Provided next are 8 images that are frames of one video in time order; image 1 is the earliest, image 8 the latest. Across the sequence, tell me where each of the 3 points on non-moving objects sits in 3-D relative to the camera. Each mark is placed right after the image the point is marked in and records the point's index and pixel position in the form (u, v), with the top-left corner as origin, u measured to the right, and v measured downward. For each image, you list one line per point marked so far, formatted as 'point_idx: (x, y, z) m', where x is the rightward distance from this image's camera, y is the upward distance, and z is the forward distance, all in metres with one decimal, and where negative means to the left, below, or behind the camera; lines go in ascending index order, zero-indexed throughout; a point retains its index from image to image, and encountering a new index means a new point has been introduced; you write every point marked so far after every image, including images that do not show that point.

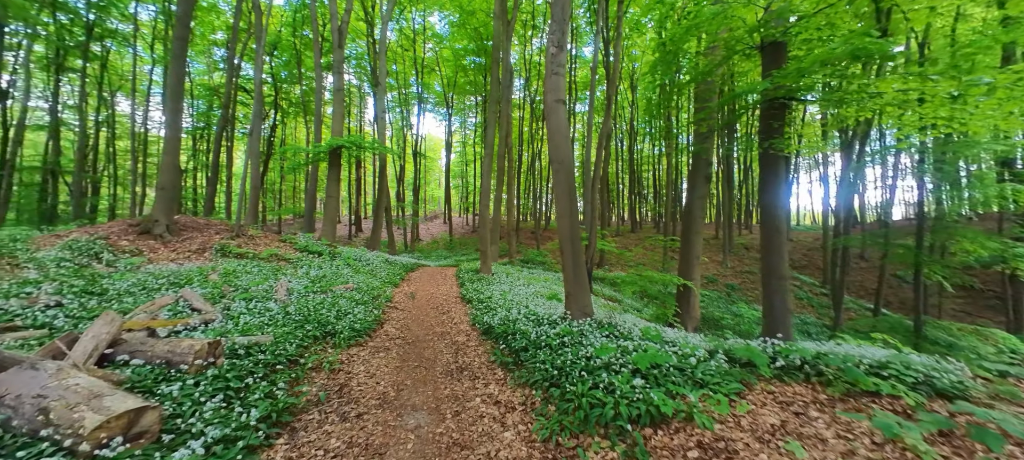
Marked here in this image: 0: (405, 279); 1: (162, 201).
0: (-5.2, -2.3, +15.6) m
1: (-14.5, +1.2, +12.6) m
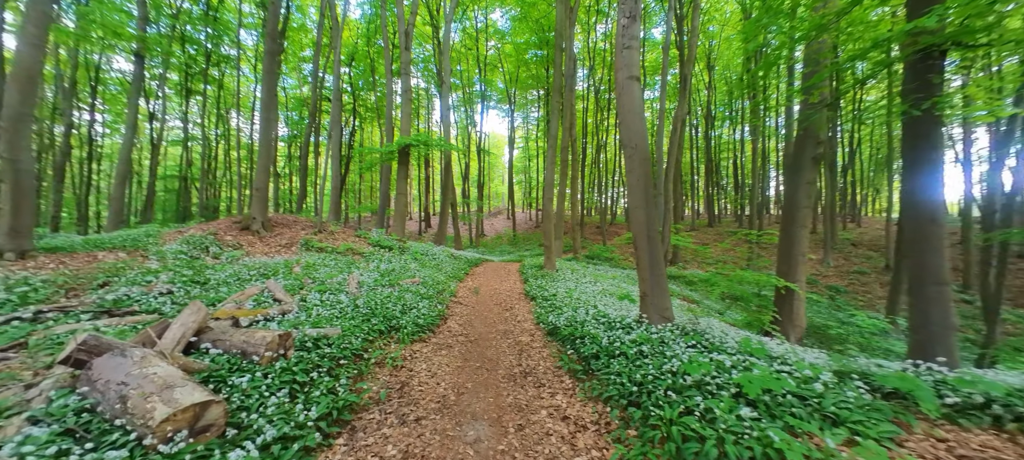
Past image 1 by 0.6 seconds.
0: (-2.1, -2.1, +15.7) m
1: (-11.8, +1.3, +14.5) m
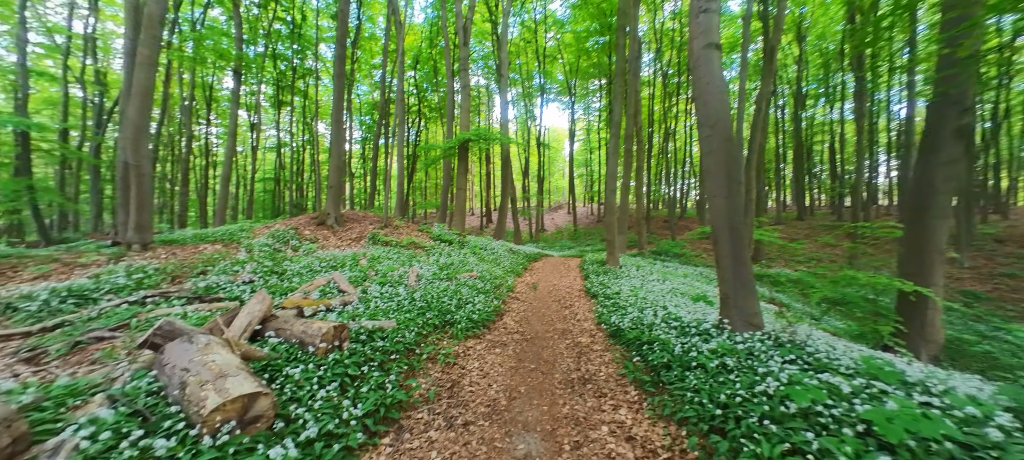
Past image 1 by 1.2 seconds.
0: (+0.7, -1.8, +15.3) m
1: (-9.0, +1.6, +15.9) m
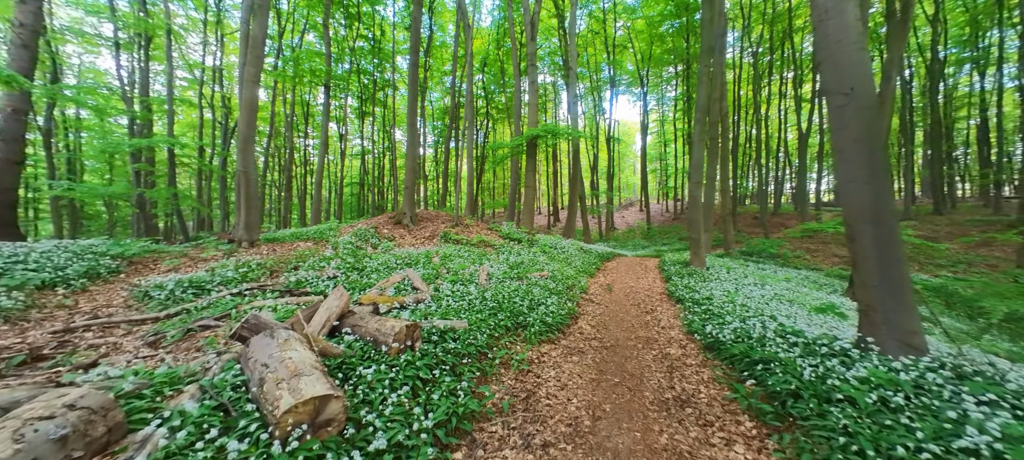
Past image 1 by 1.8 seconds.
0: (+4.0, -1.7, +14.2) m
1: (-5.5, +1.6, +16.8) m
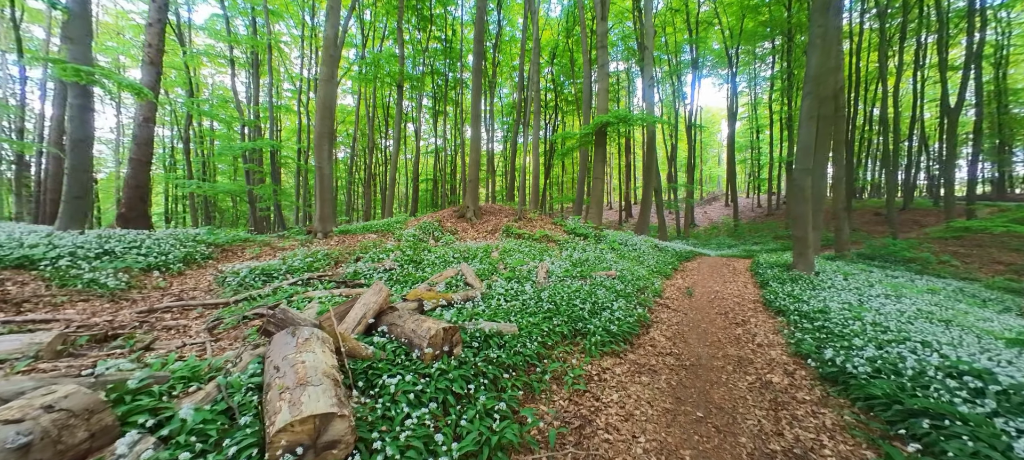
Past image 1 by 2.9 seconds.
0: (+6.5, -1.5, +12.3) m
1: (-2.2, +1.9, +16.8) m
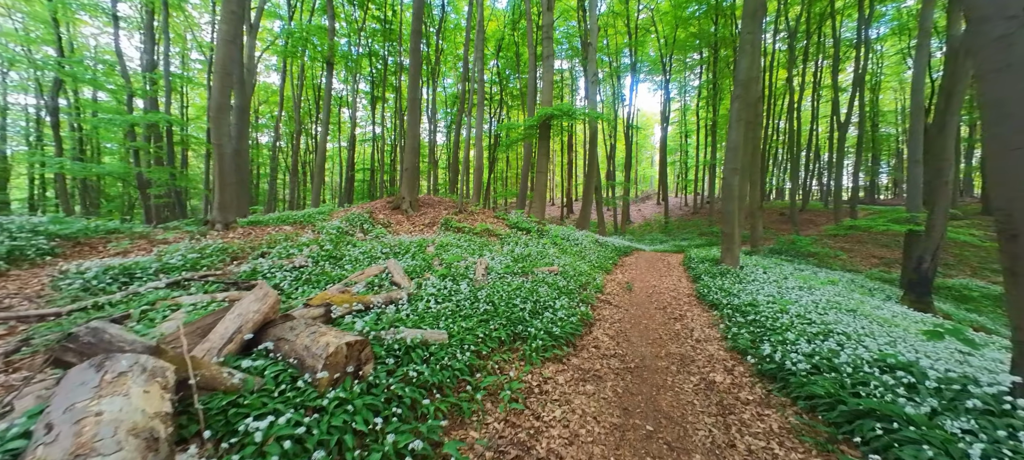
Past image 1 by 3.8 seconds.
0: (+4.2, -1.3, +12.5) m
1: (-5.1, +2.3, +15.4) m
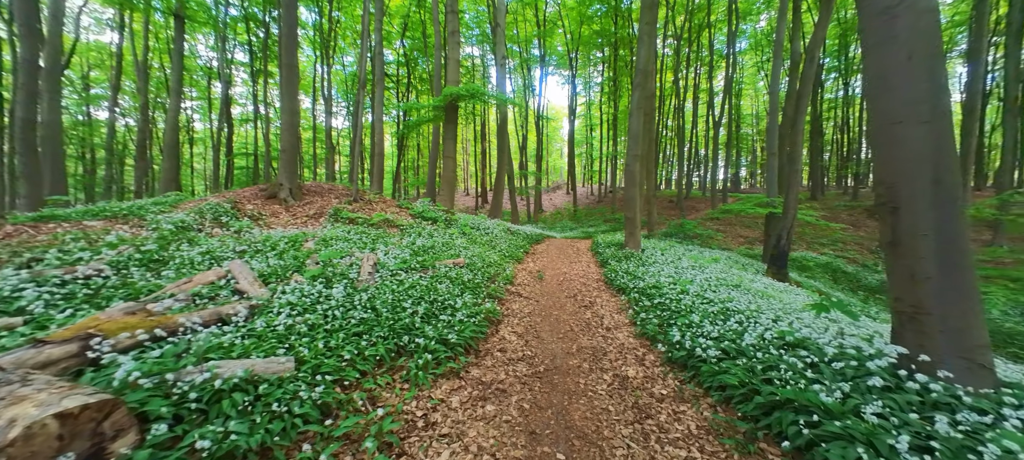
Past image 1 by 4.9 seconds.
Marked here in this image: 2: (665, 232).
0: (+0.7, -0.9, +12.2) m
1: (-9.0, +2.5, +12.6) m
2: (+7.6, -0.1, +15.9) m
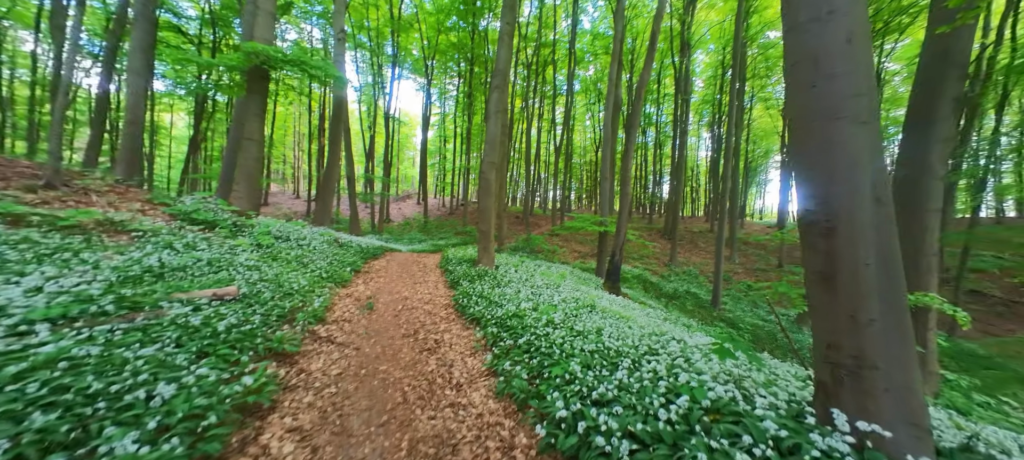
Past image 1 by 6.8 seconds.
0: (-4.4, -1.2, +9.5) m
1: (-13.3, +2.5, +5.7) m
2: (+0.2, -0.8, +15.8) m
